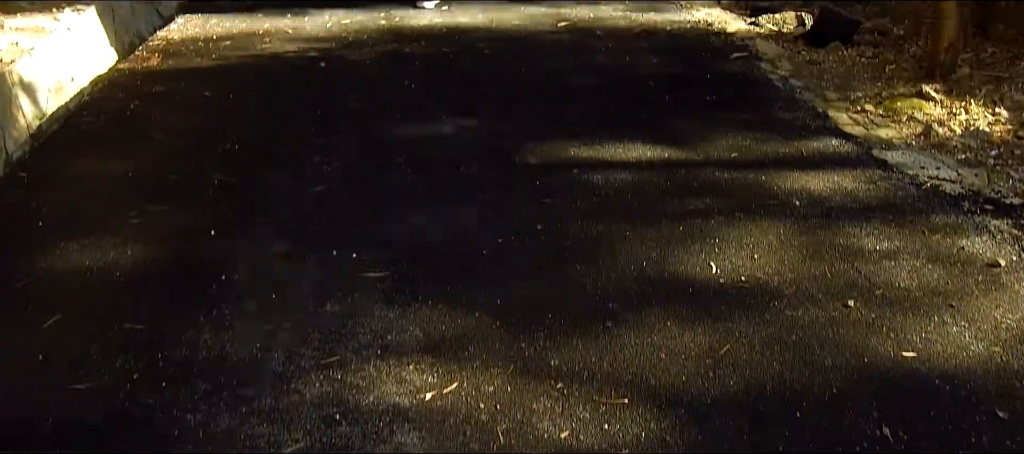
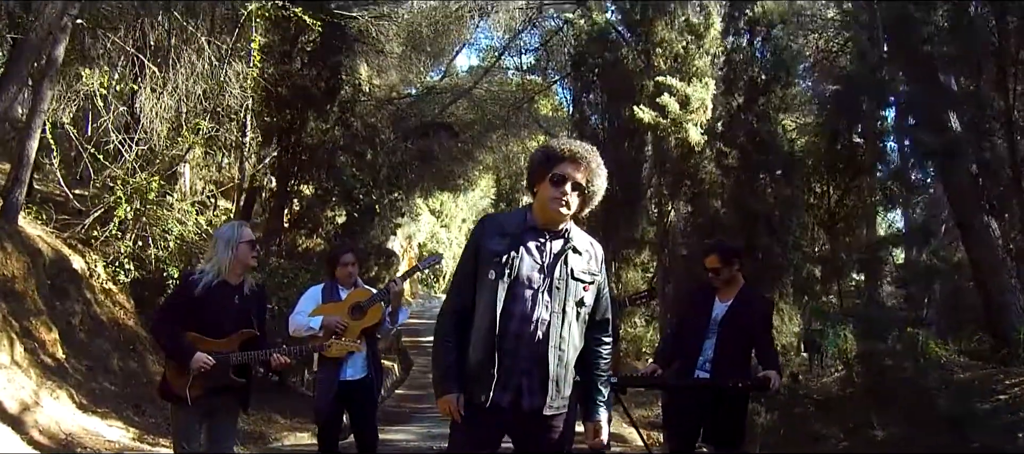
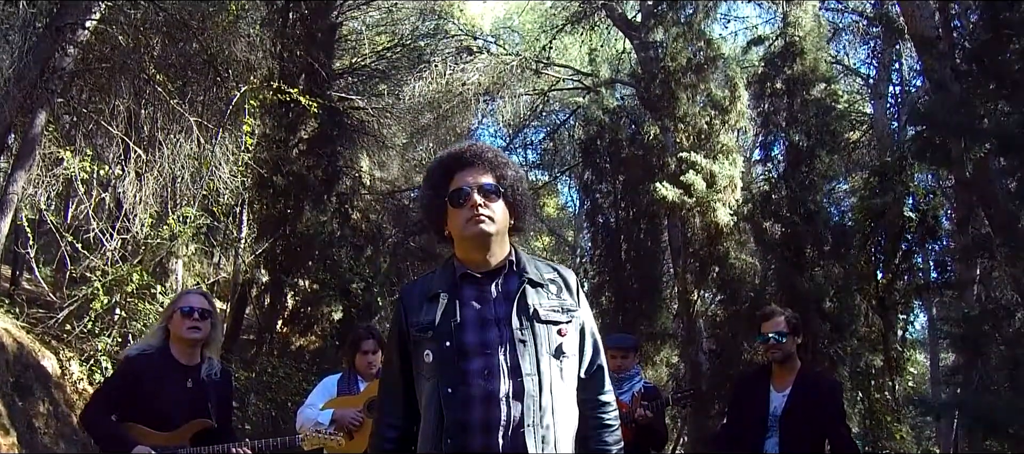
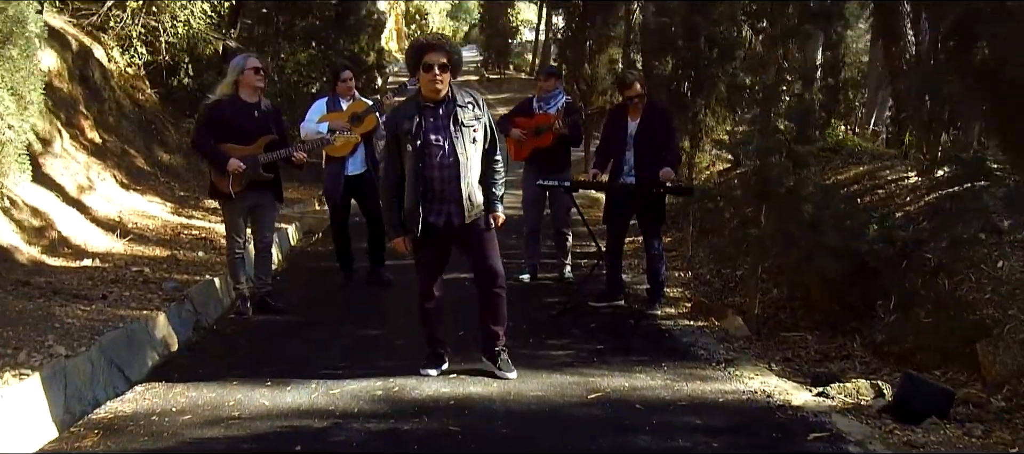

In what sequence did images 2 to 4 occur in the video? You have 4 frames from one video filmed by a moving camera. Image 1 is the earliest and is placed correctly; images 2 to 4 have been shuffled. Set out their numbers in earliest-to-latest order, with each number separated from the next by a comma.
4, 2, 3
